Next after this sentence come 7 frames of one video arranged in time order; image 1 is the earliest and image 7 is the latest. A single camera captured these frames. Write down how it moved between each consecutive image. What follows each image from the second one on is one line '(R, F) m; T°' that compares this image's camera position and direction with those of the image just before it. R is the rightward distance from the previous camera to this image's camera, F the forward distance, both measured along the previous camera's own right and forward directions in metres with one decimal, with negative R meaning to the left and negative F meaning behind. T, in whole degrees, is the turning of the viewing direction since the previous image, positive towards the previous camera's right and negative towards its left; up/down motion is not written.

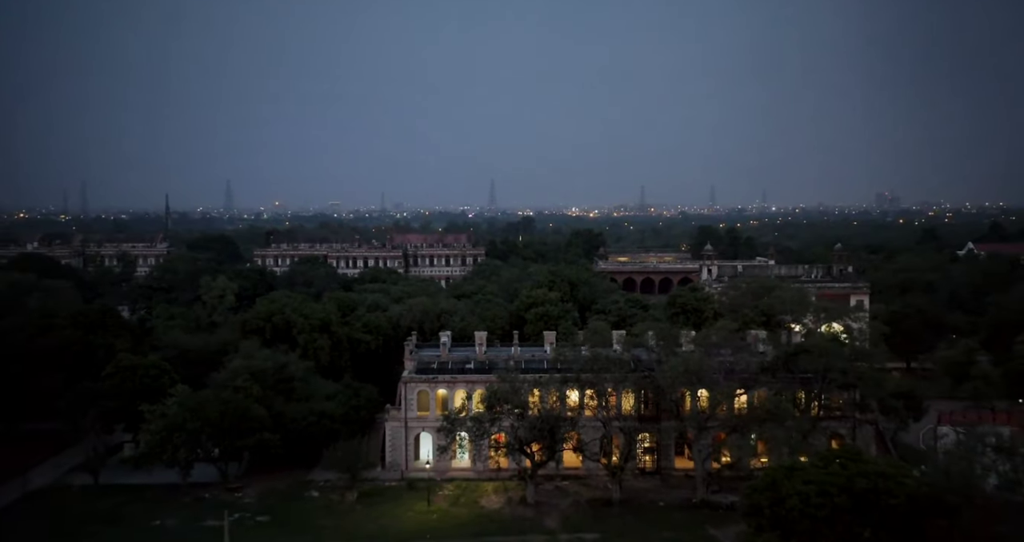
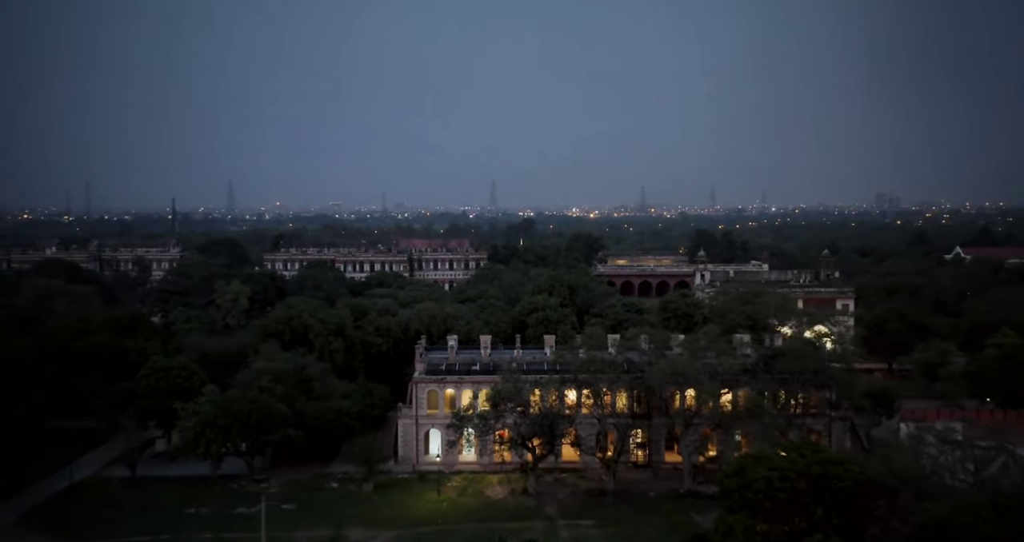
(0.0, -1.0) m; 0°
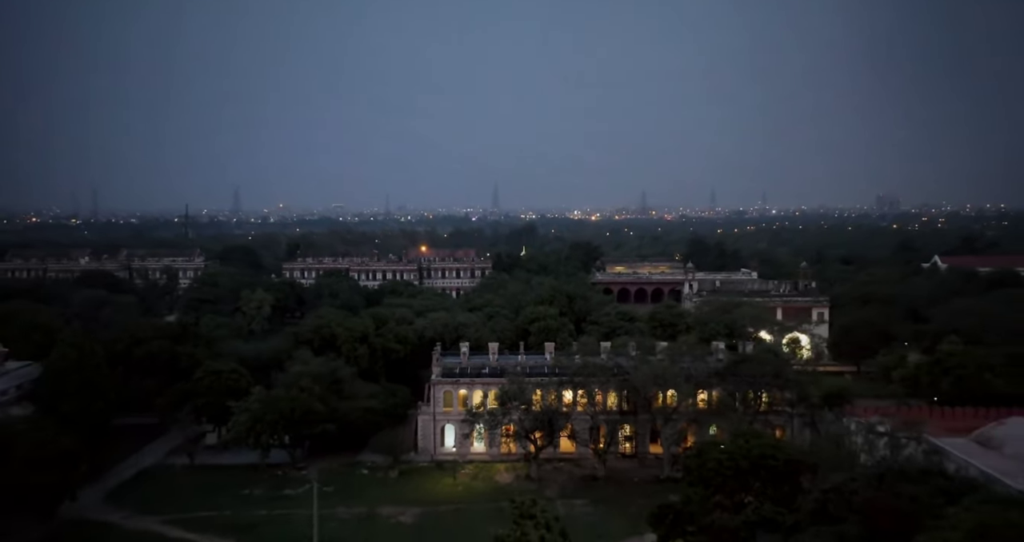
(-0.1, -2.0) m; 0°
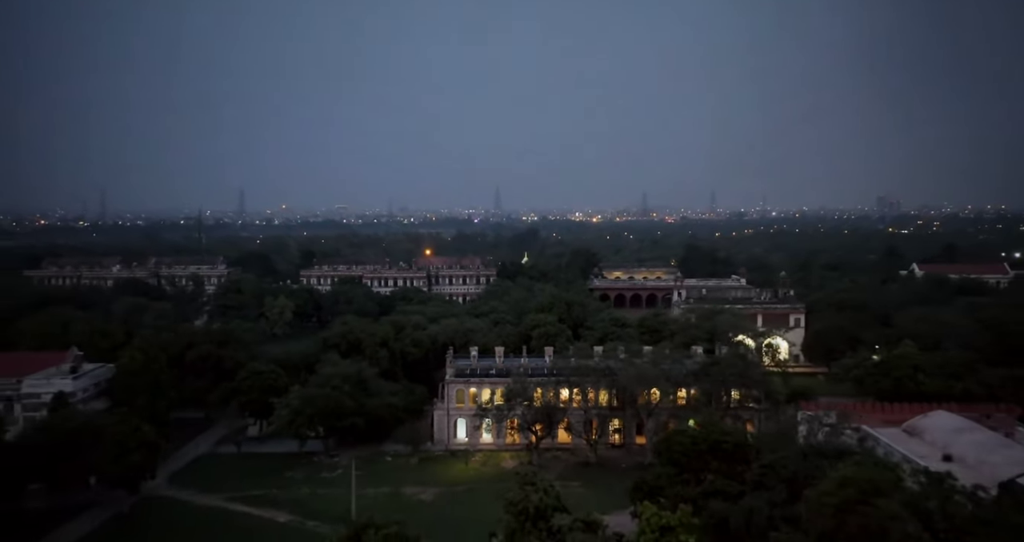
(0.0, -2.2) m; 0°
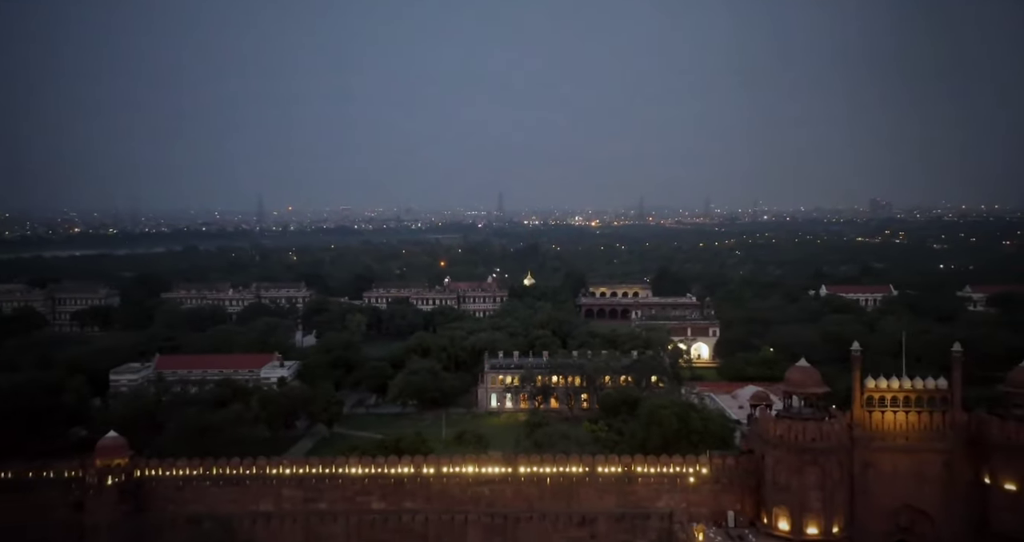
(-0.3, -12.1) m; 0°
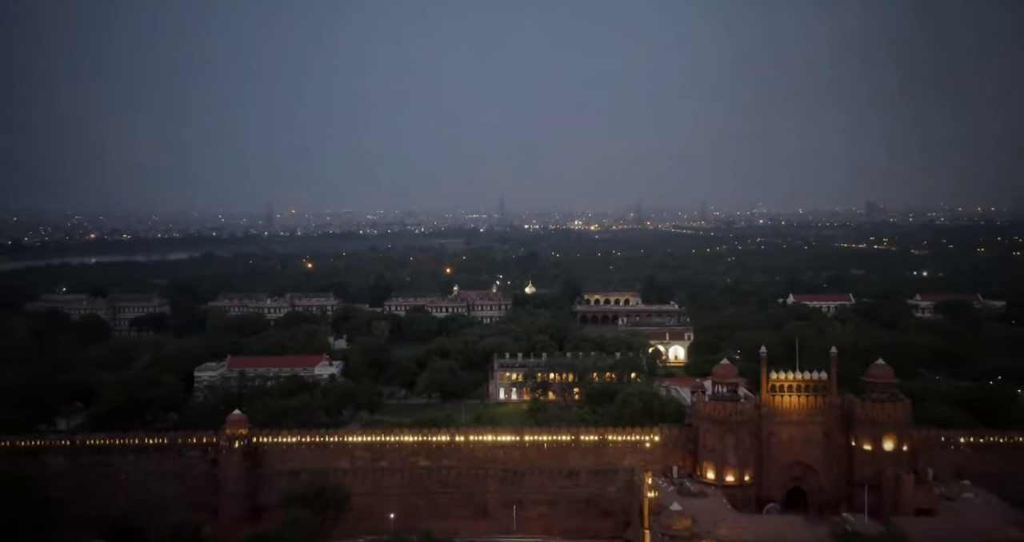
(-0.2, -6.3) m; 0°
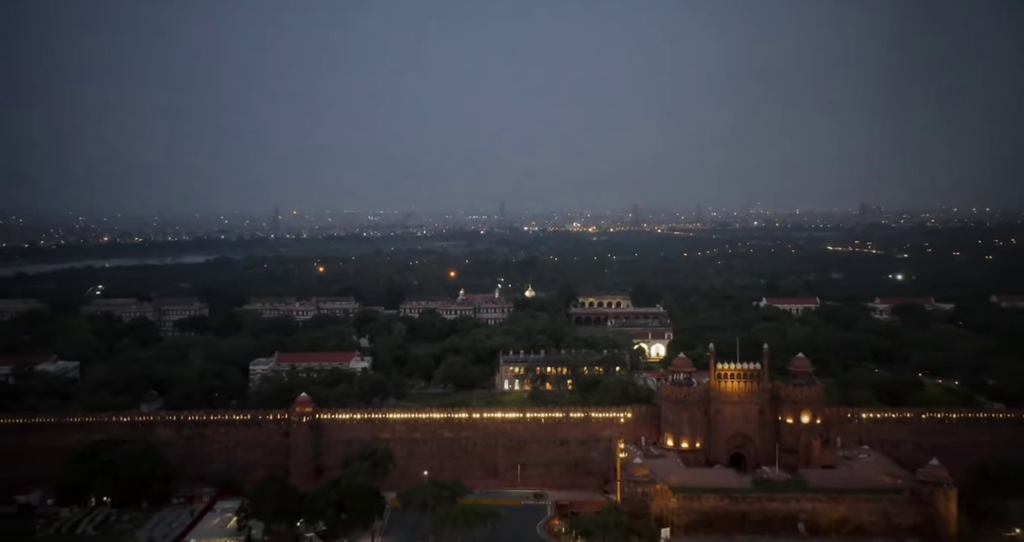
(-0.2, -6.2) m; 0°
